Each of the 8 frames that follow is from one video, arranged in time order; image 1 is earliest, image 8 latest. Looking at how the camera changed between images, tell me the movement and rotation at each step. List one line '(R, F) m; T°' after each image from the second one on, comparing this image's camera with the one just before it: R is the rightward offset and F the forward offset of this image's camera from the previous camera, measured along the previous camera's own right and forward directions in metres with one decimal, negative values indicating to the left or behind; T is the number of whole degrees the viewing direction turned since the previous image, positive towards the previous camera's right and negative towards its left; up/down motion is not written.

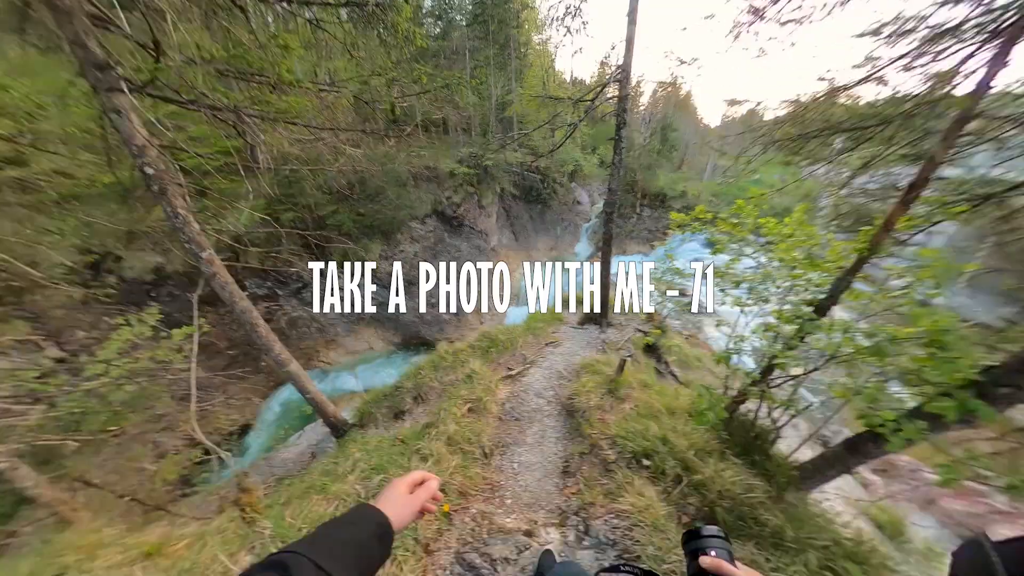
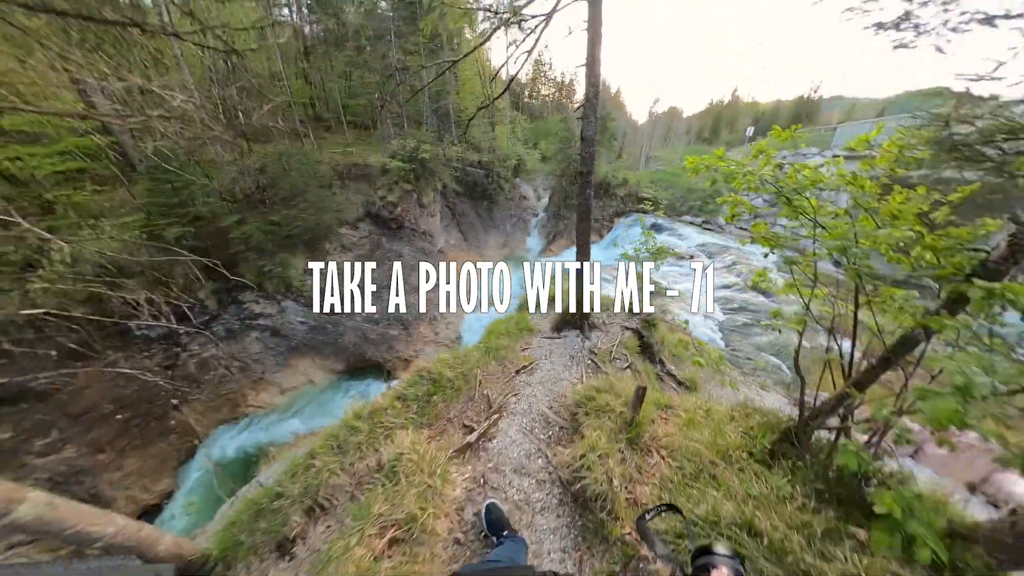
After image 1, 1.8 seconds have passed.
(0.0, +0.6) m; +8°
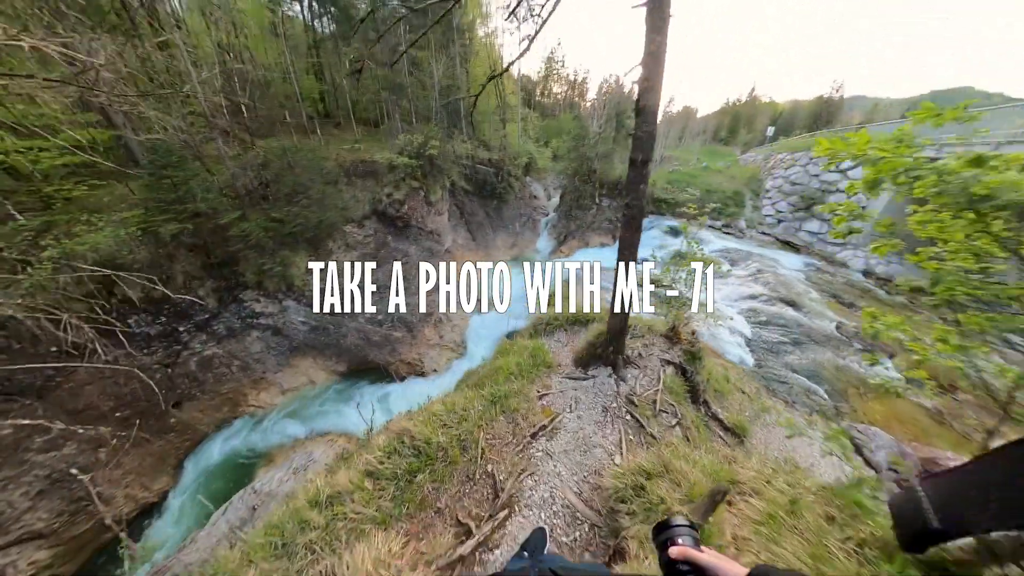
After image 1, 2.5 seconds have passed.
(0.0, +0.3) m; -1°
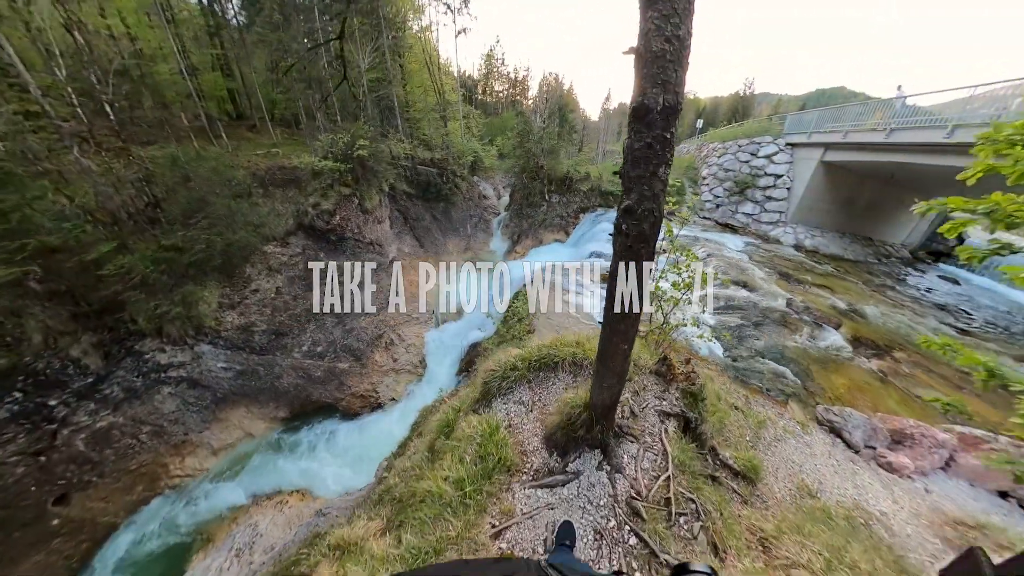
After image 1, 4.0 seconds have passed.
(-0.3, +0.5) m; +9°
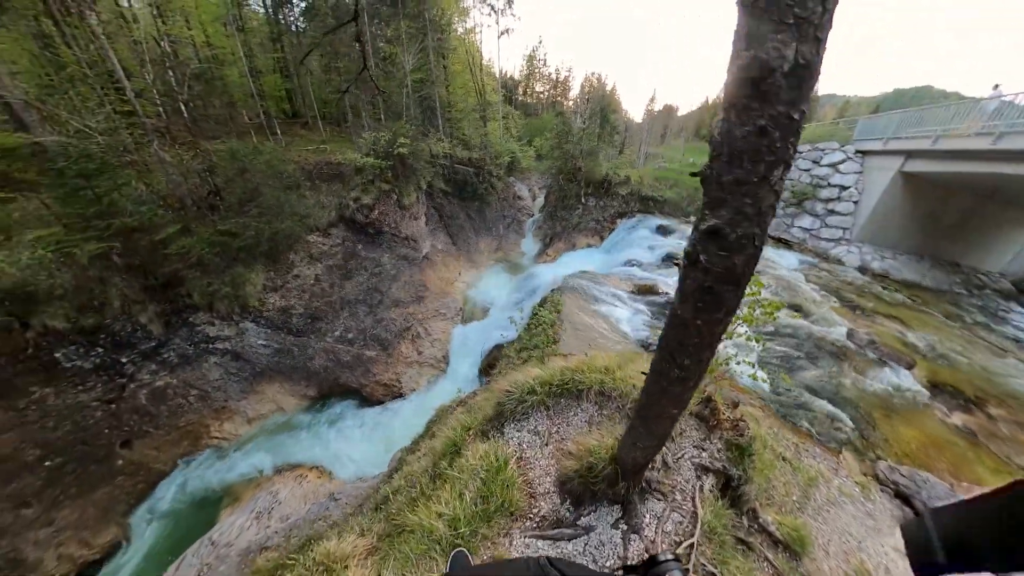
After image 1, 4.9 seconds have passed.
(+0.3, +0.1) m; -7°
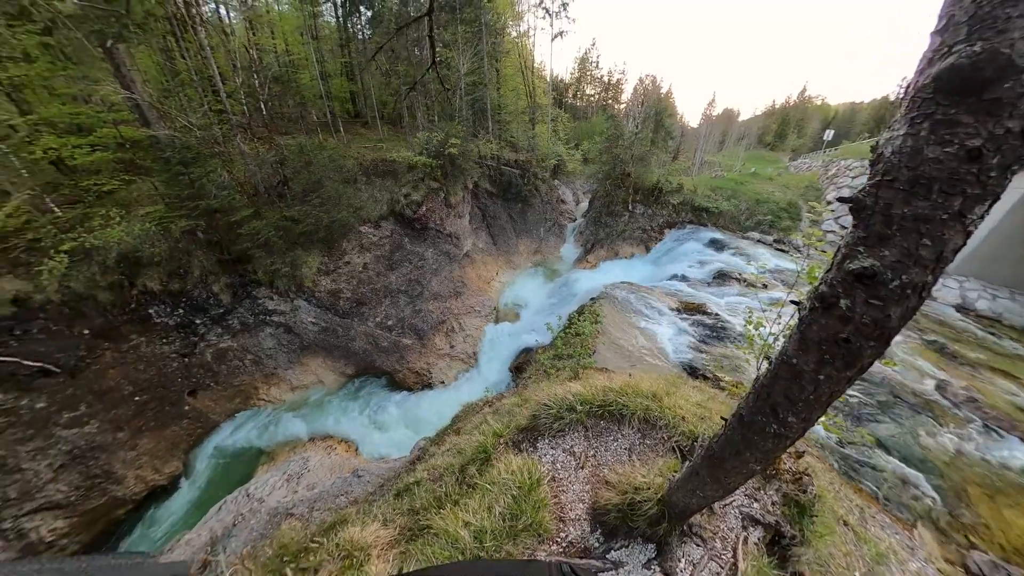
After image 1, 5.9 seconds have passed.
(+0.4, +0.1) m; -8°
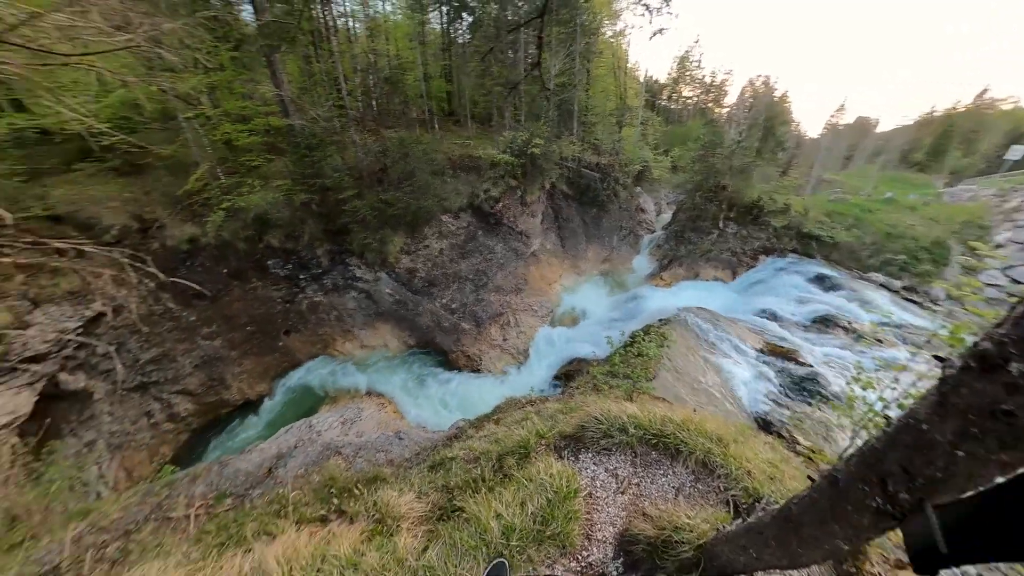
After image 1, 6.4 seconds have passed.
(+0.6, 0.0) m; -14°
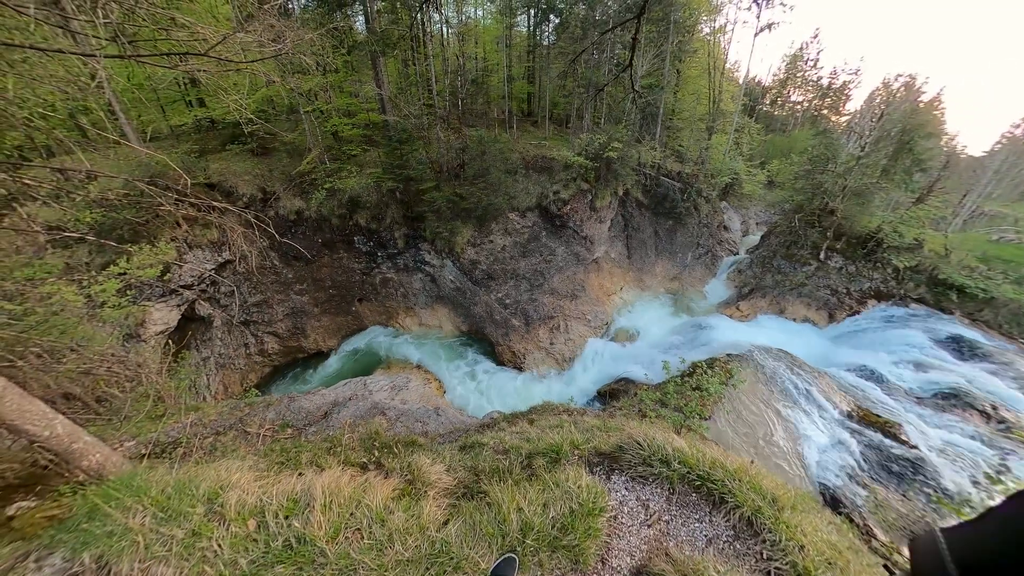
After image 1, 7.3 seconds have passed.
(+0.5, 0.0) m; -12°
